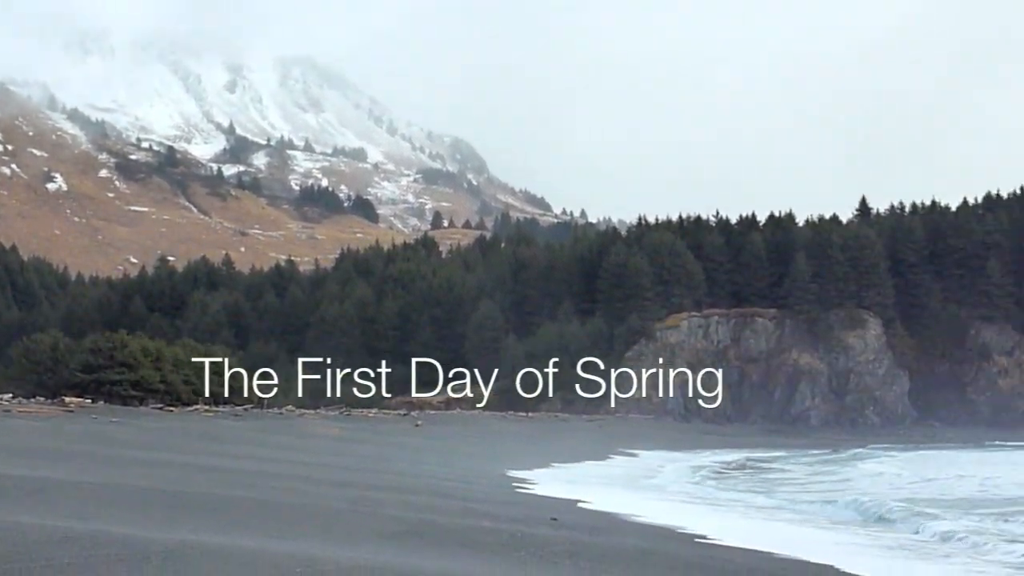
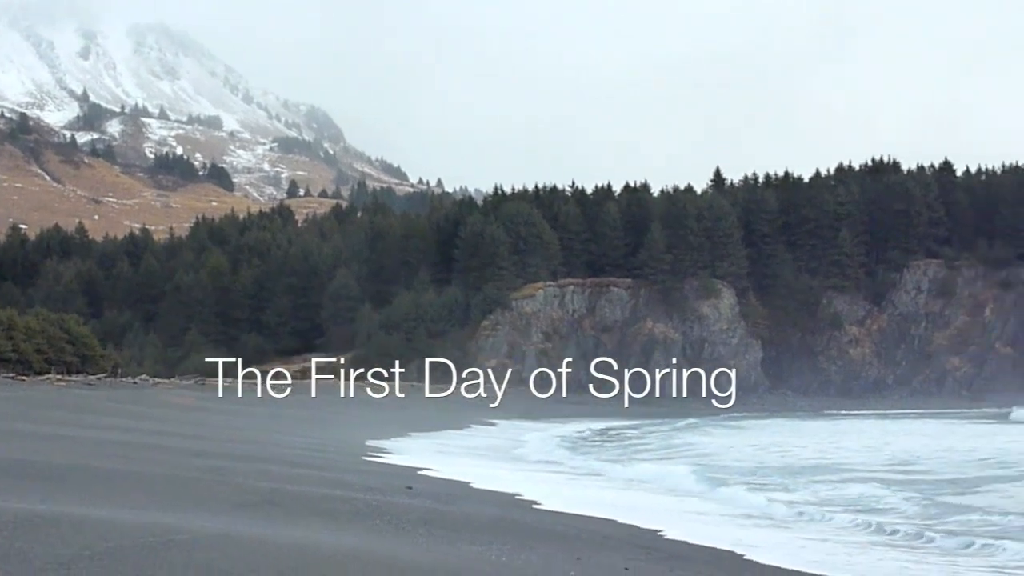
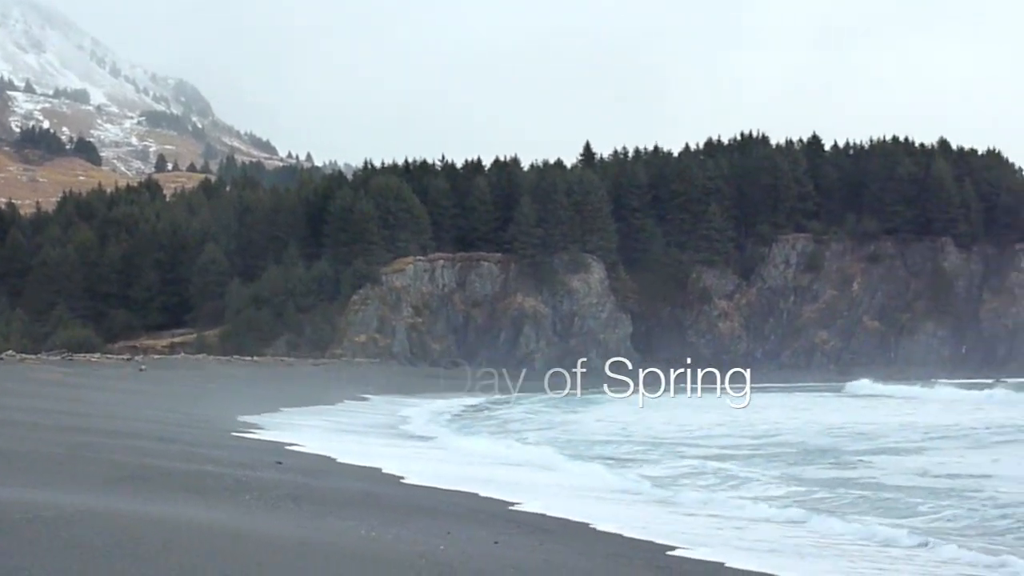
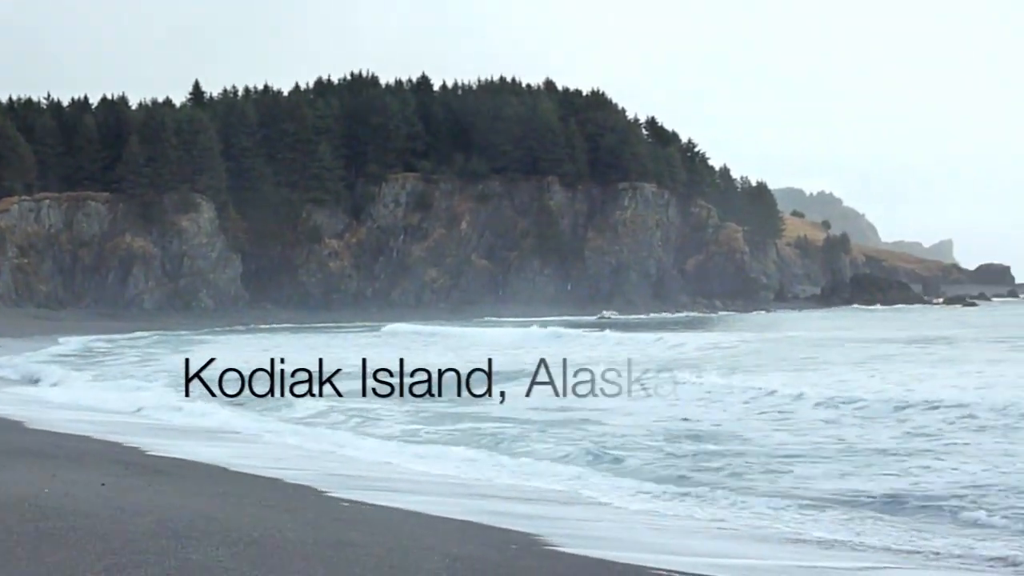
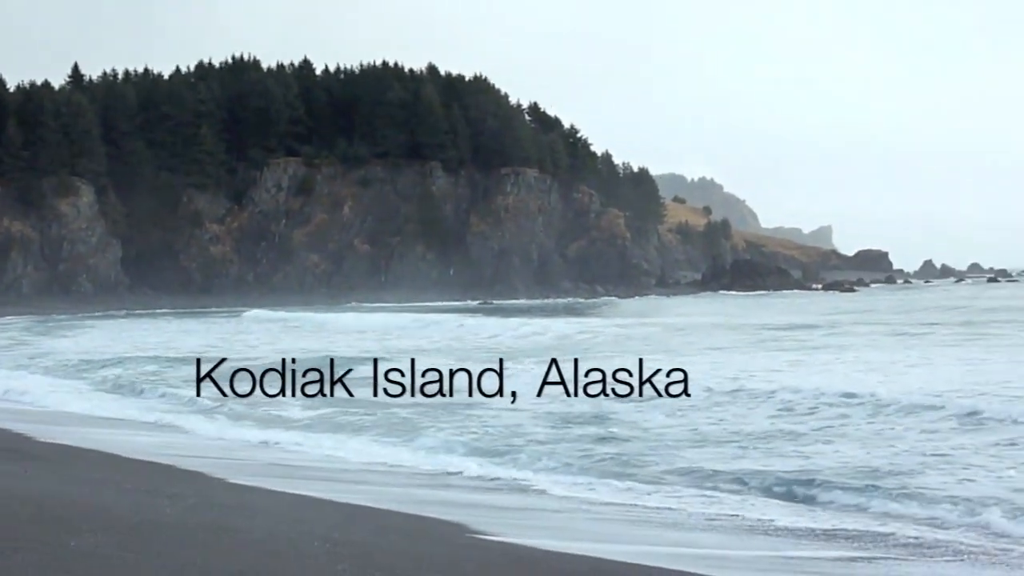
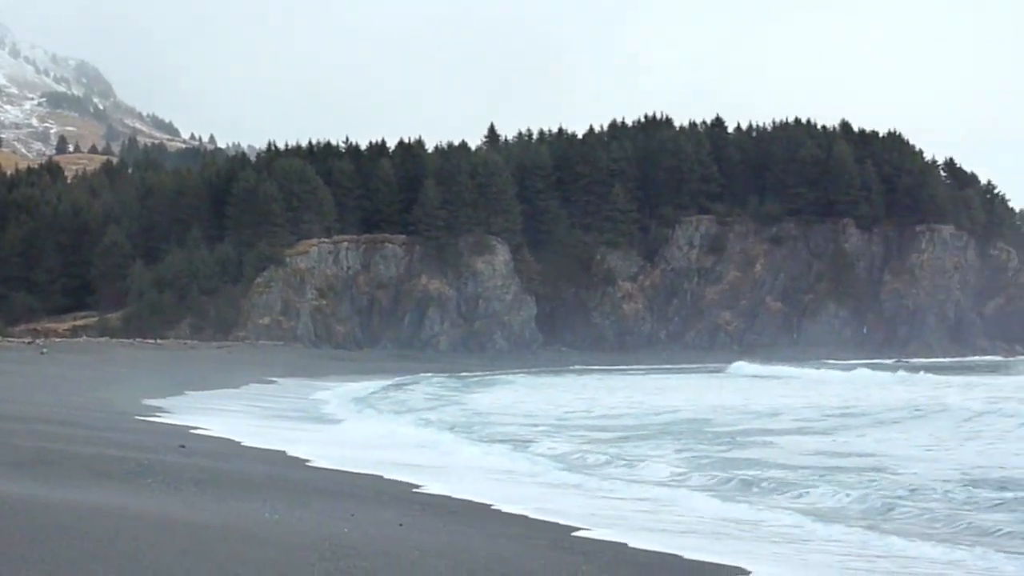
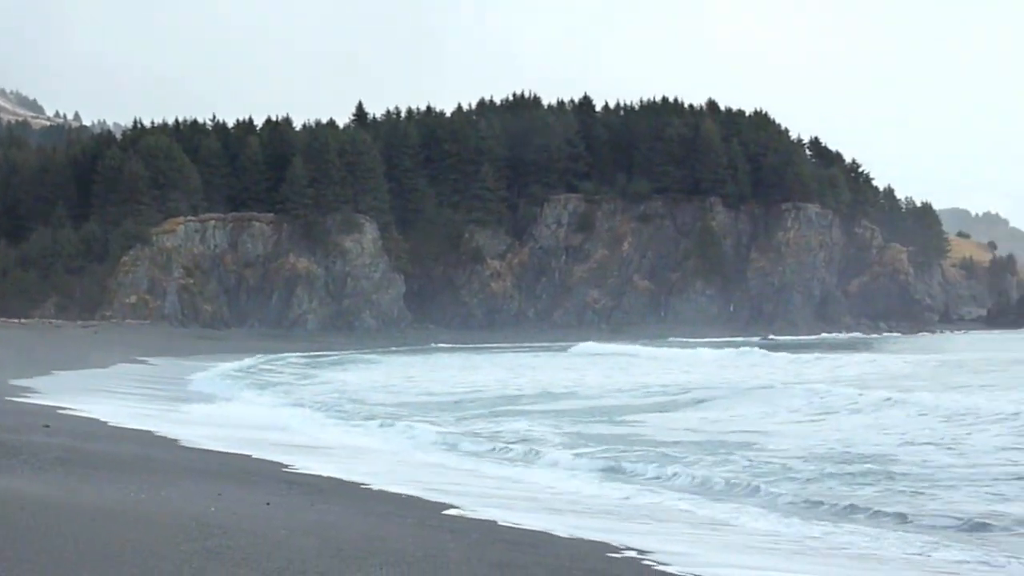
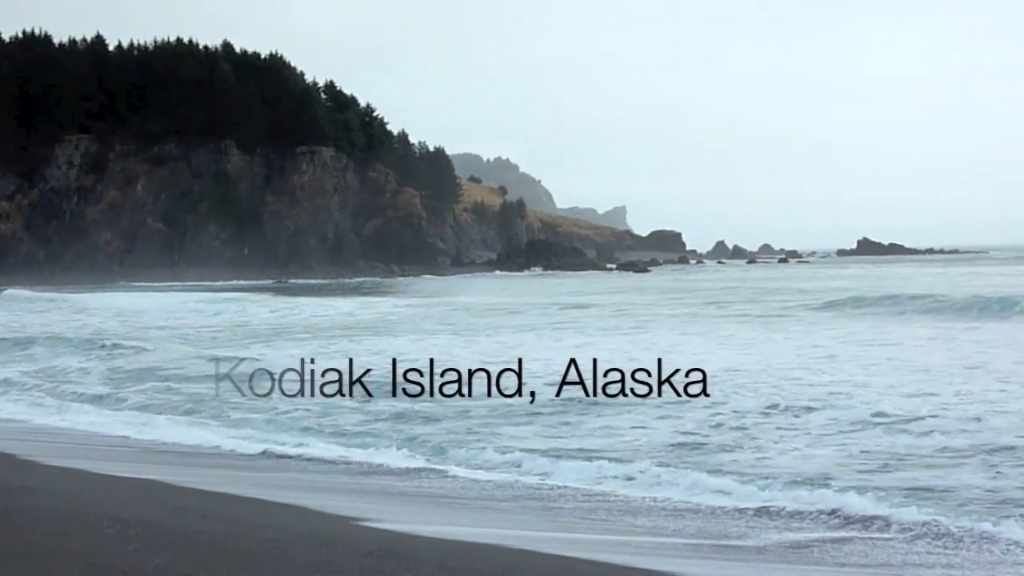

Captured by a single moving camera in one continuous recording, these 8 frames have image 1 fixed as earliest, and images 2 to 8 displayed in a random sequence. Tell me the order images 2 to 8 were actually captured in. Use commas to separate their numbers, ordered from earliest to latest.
2, 3, 6, 7, 4, 5, 8
